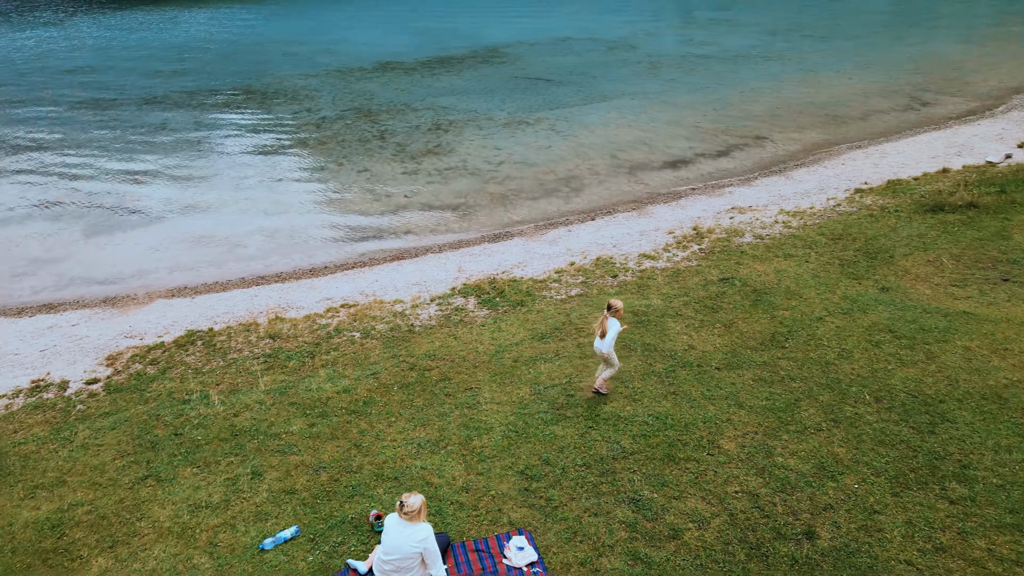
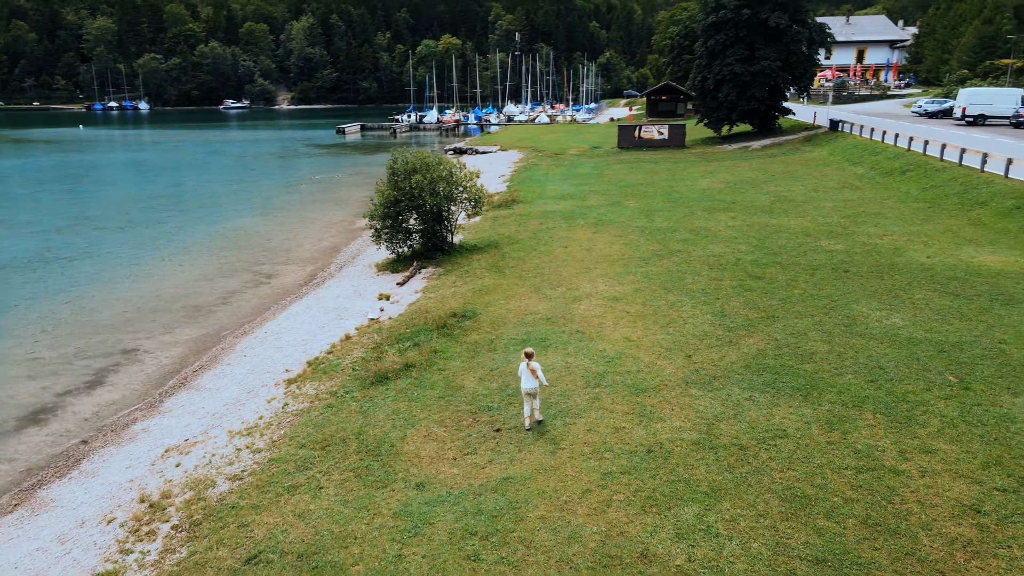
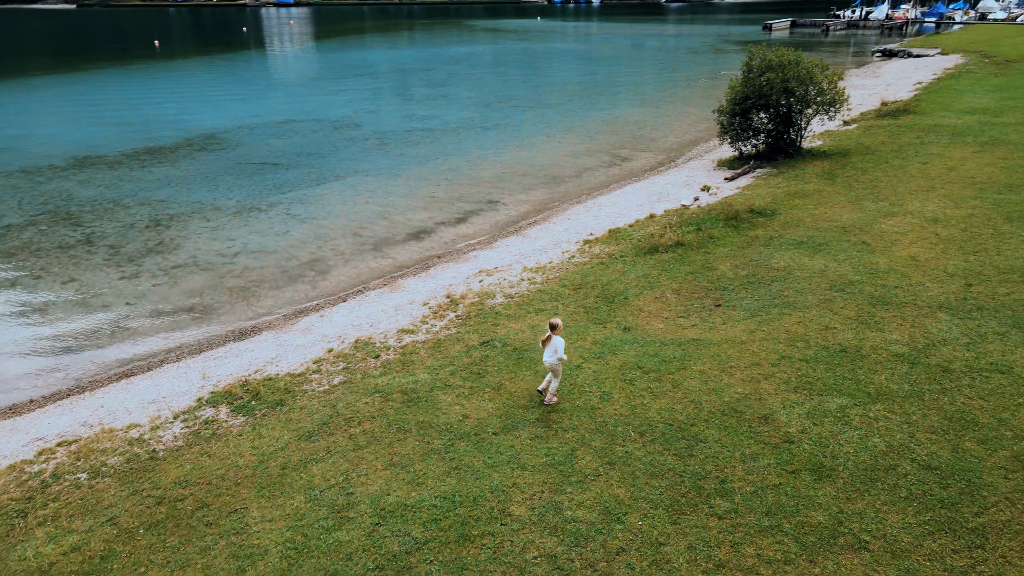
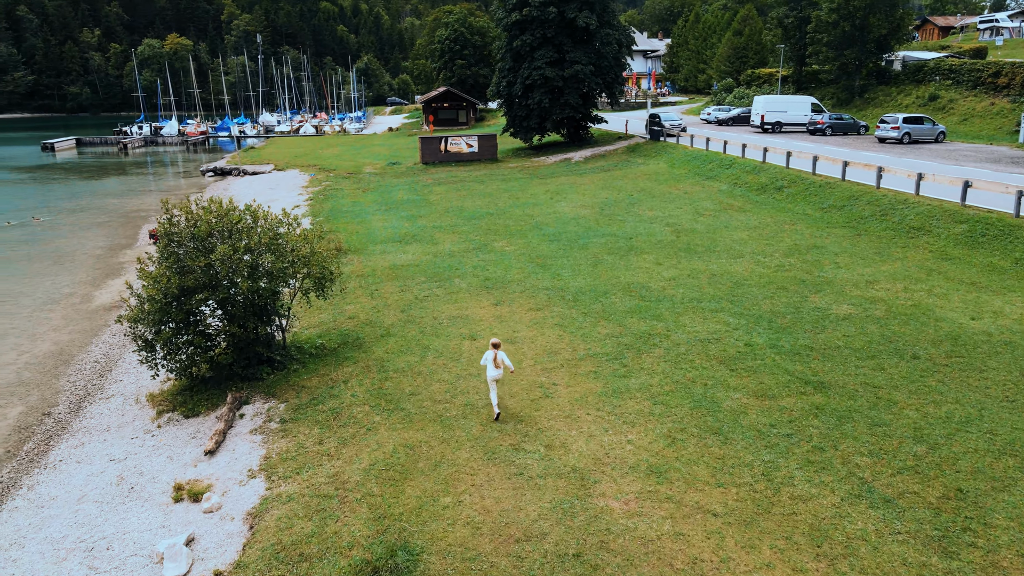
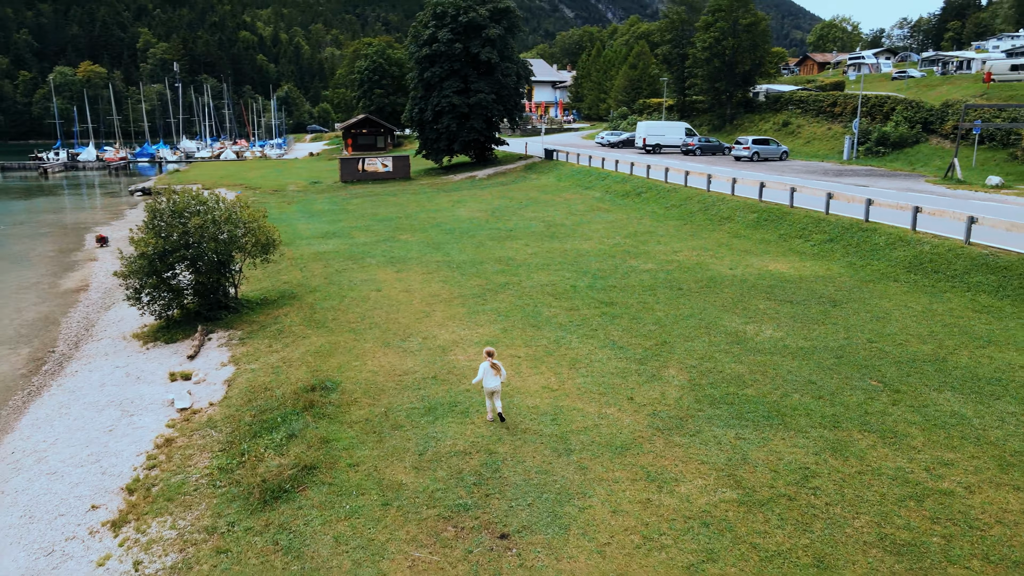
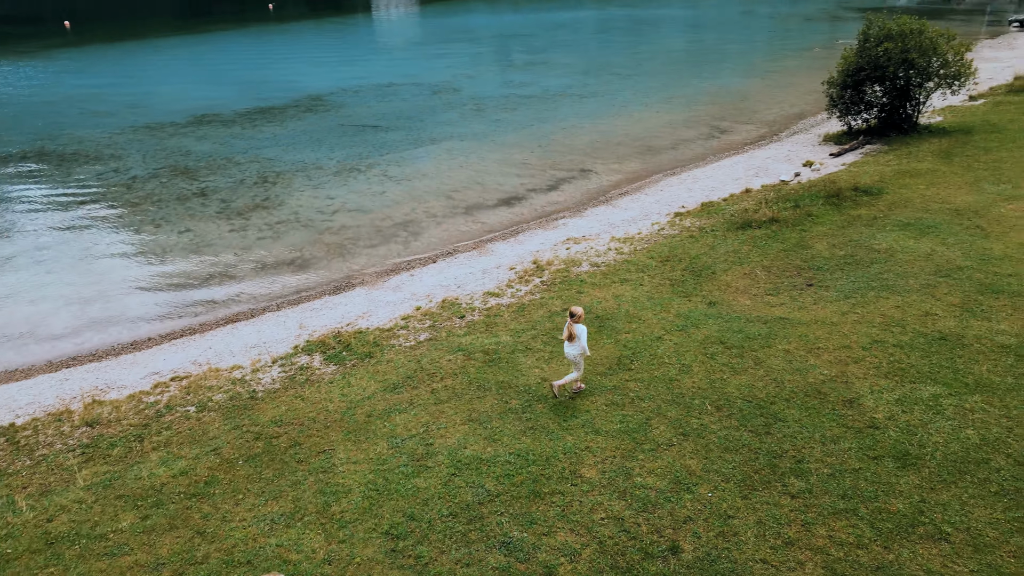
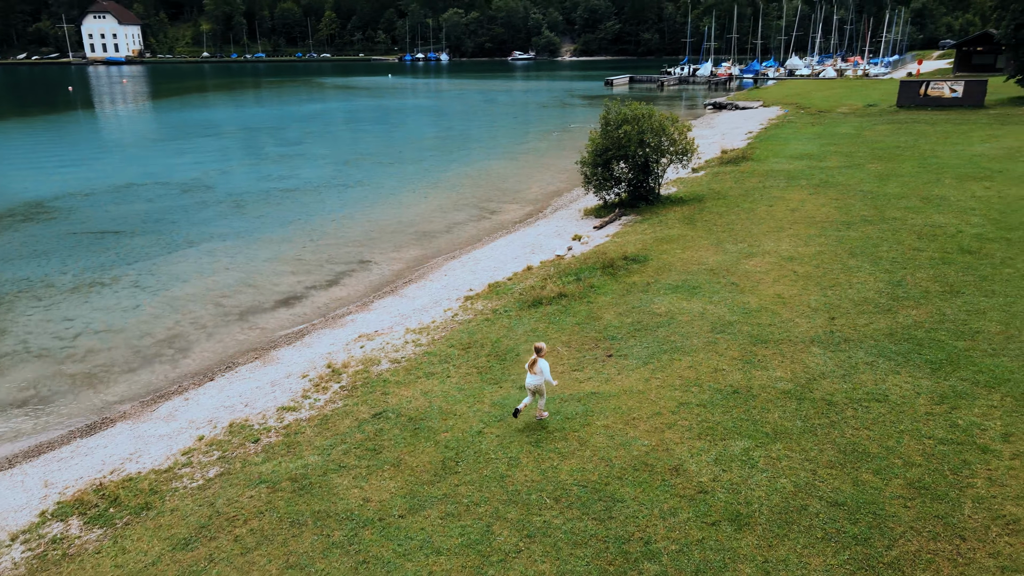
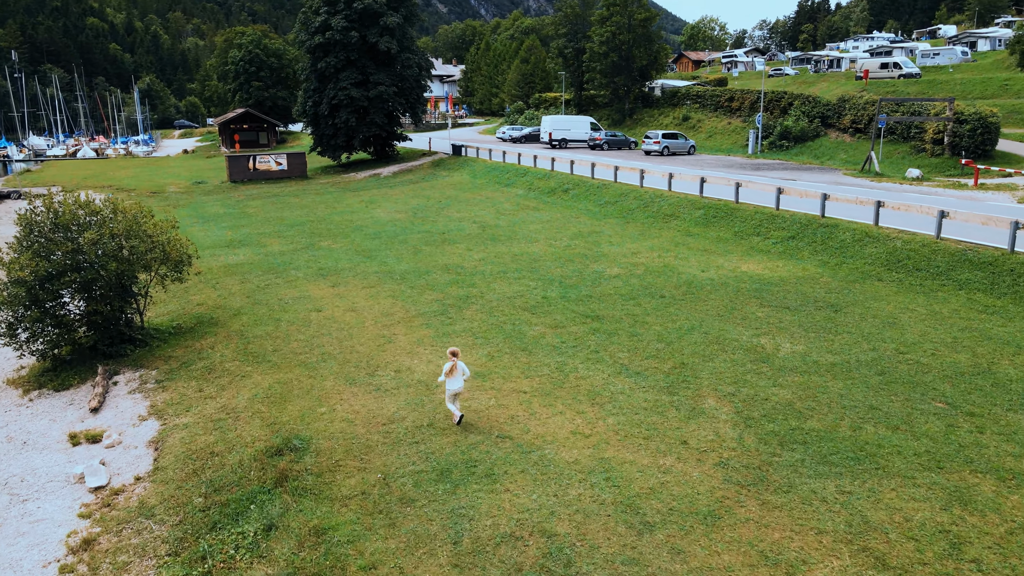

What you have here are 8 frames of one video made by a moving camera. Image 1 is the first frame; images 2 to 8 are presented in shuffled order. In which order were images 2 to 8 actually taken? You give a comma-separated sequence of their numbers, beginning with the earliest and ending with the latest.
6, 3, 7, 2, 5, 8, 4
